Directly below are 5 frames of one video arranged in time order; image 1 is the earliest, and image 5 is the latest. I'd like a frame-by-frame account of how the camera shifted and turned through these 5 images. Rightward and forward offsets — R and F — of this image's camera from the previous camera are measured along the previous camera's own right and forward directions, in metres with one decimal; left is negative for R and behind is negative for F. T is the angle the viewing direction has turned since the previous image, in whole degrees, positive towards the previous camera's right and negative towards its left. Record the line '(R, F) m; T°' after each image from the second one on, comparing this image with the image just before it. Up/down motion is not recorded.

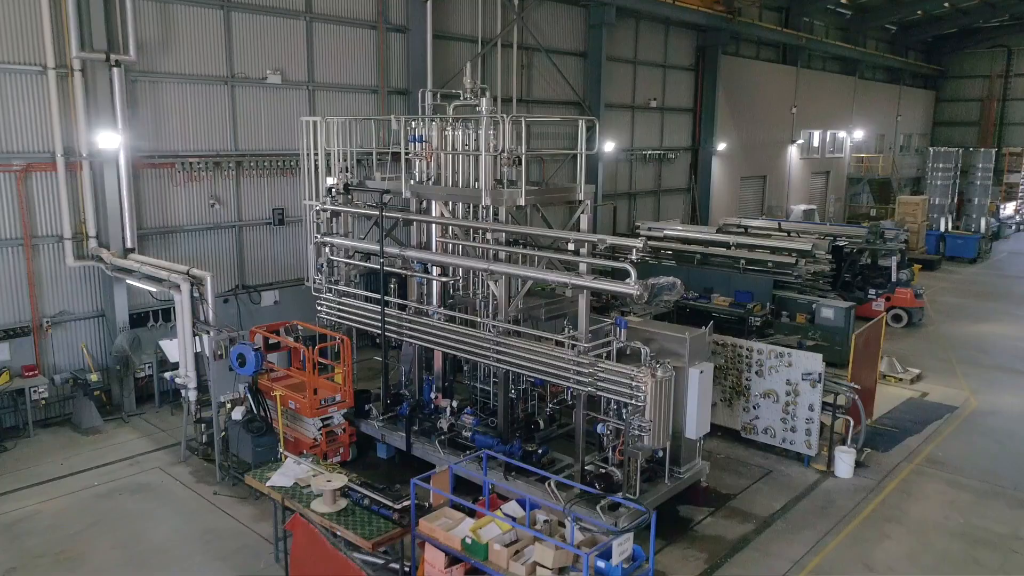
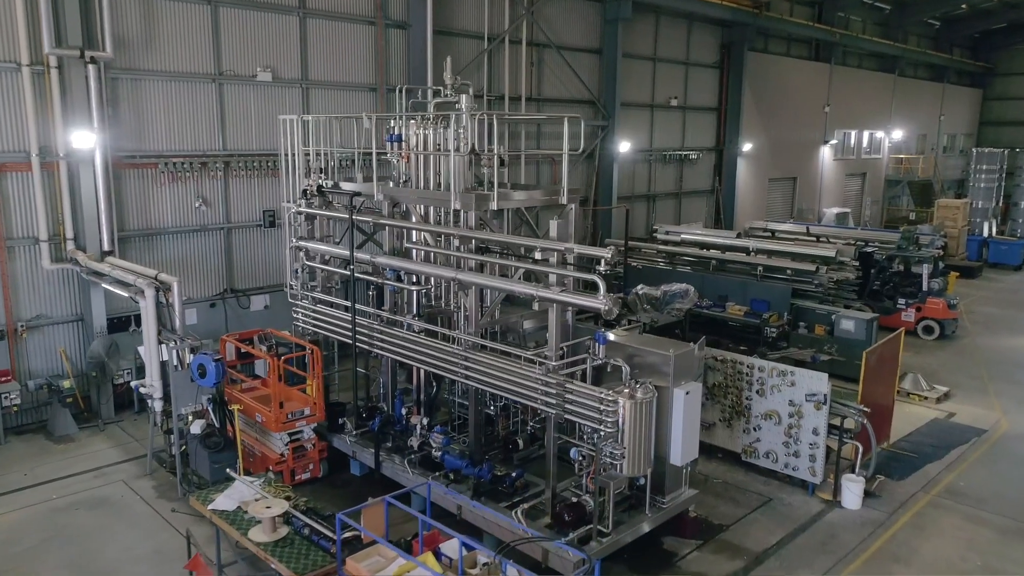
(+0.6, +0.5) m; -3°
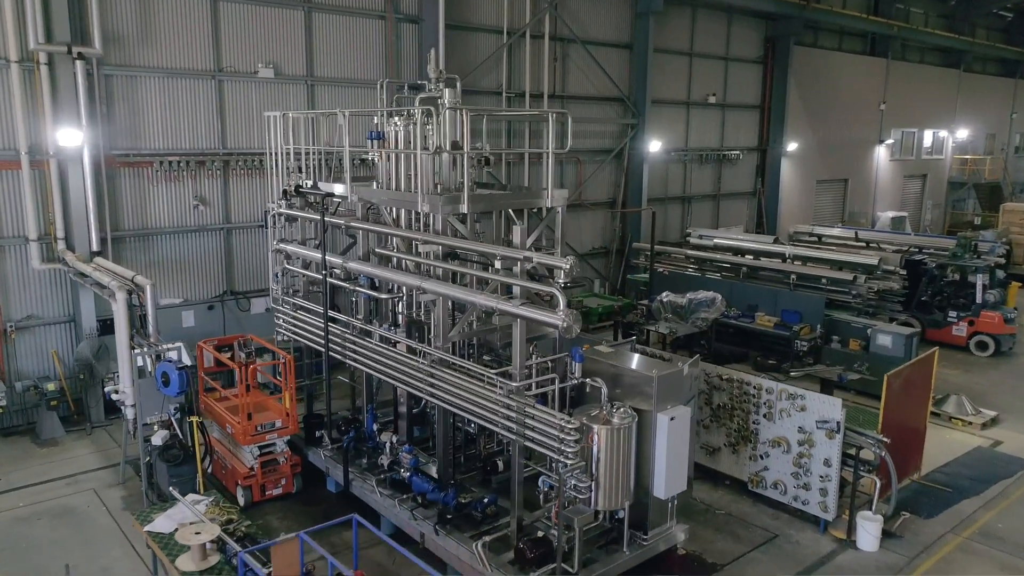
(+0.7, +0.6) m; -4°
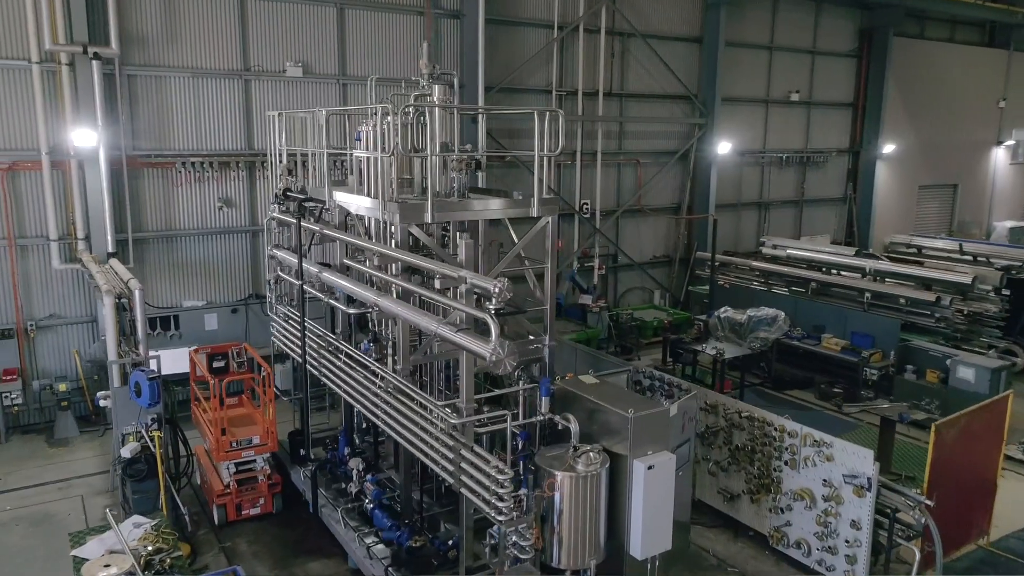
(+0.9, +0.7) m; -8°
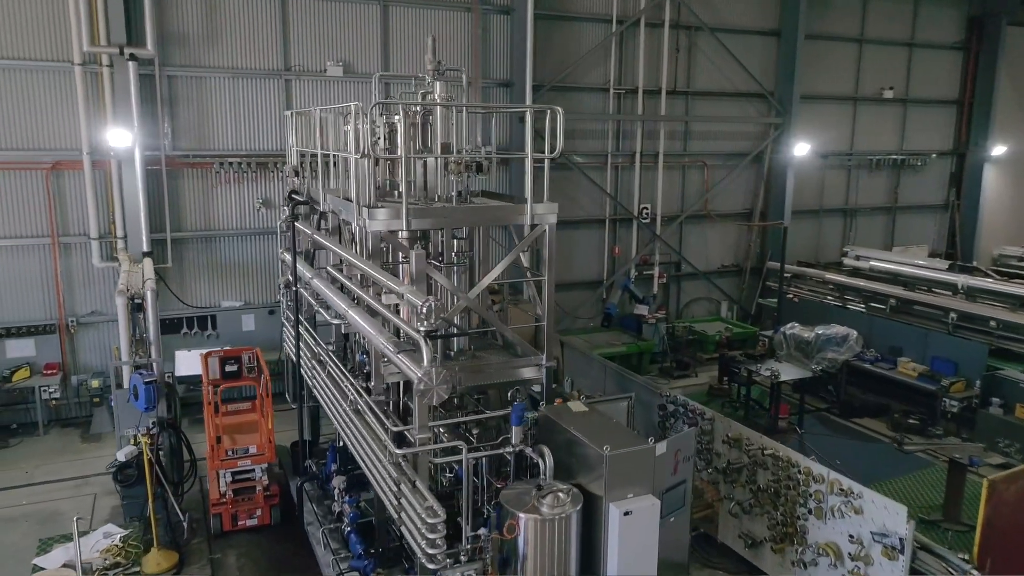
(+0.8, +0.5) m; -8°
